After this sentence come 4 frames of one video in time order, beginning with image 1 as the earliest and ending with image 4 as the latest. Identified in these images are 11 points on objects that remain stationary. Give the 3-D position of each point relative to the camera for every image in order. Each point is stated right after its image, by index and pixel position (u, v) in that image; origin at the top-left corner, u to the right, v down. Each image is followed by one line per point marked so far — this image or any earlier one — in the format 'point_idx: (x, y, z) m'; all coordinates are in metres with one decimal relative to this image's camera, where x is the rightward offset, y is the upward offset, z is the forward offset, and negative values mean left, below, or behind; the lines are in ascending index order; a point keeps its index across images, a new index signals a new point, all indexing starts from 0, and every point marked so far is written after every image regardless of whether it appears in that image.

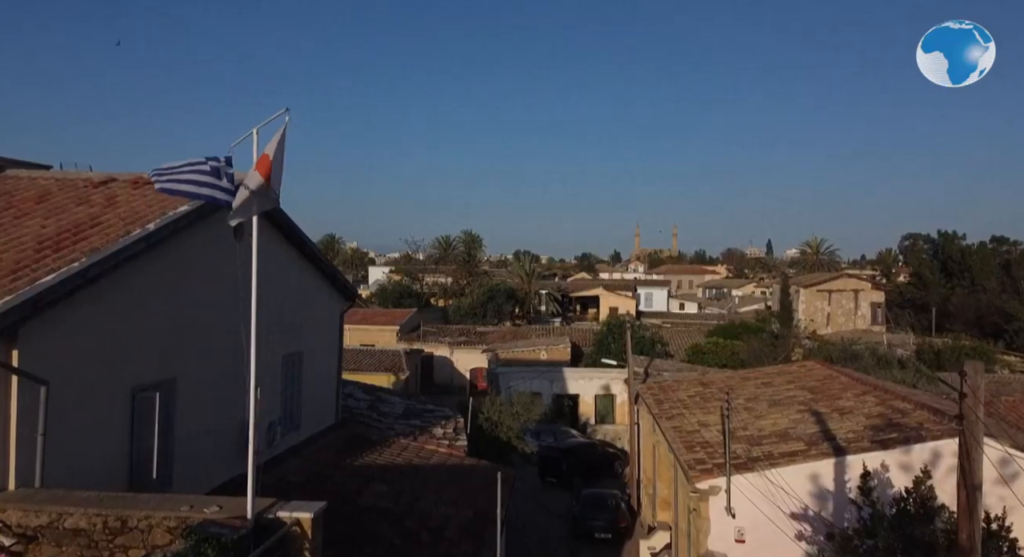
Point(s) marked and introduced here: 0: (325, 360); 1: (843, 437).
0: (-2.6, -1.1, +9.9) m
1: (+4.3, -2.1, +9.4) m
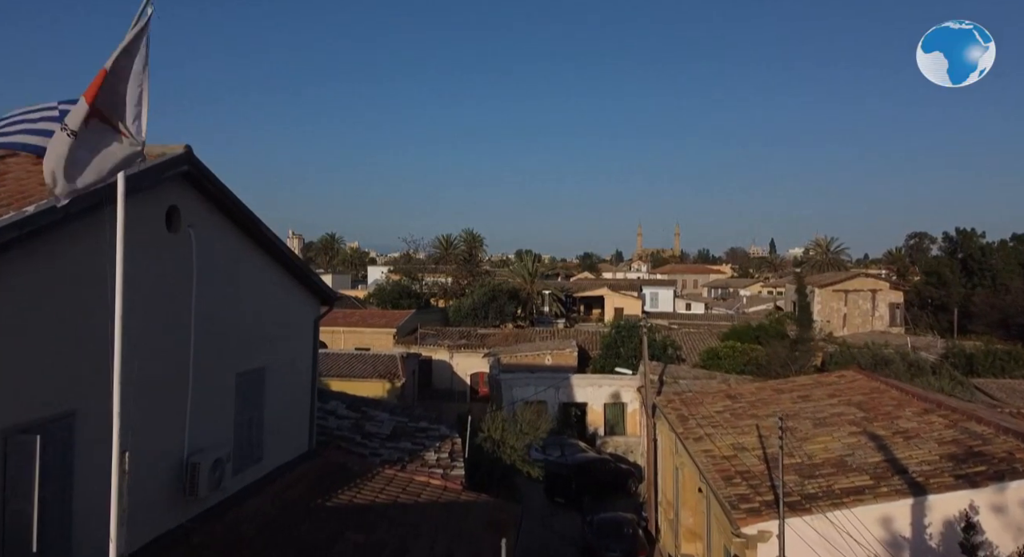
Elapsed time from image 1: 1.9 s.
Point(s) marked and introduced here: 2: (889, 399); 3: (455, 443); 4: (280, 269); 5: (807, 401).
0: (-2.5, -1.1, +8.3) m
1: (+4.4, -2.1, +7.8) m
2: (+5.8, -1.8, +11.1) m
3: (-0.8, -2.4, +10.6) m
4: (-2.5, +0.1, +7.8) m
5: (+4.8, -2.0, +11.8) m
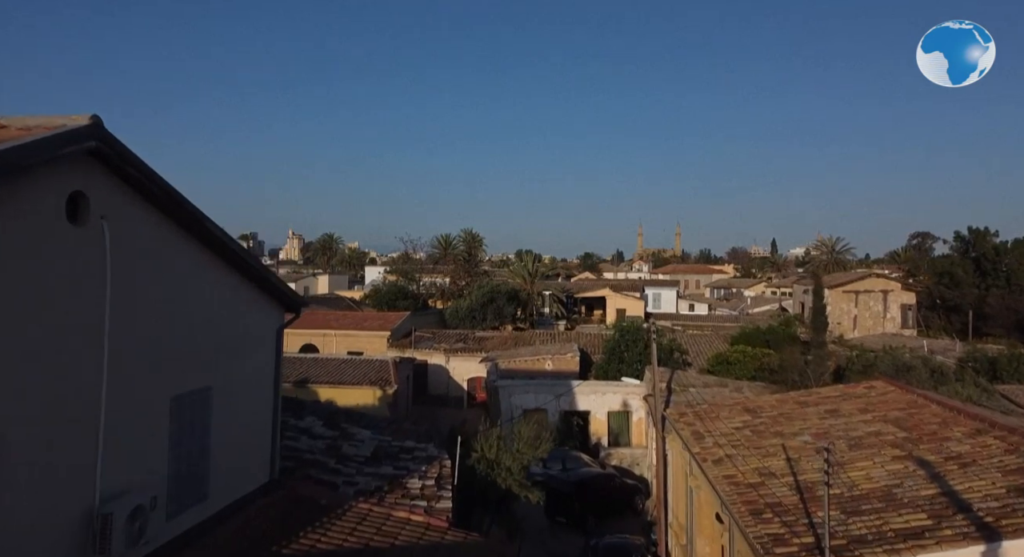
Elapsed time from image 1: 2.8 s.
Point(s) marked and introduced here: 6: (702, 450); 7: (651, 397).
0: (-2.5, -1.1, +7.1) m
1: (+4.3, -2.1, +6.6) m
2: (+5.7, -1.9, +9.9) m
3: (-0.9, -2.4, +9.4) m
4: (-2.6, +0.1, +6.6) m
5: (+4.7, -2.0, +10.6) m
6: (+2.7, -2.4, +10.2) m
7: (+3.1, -2.6, +16.1) m
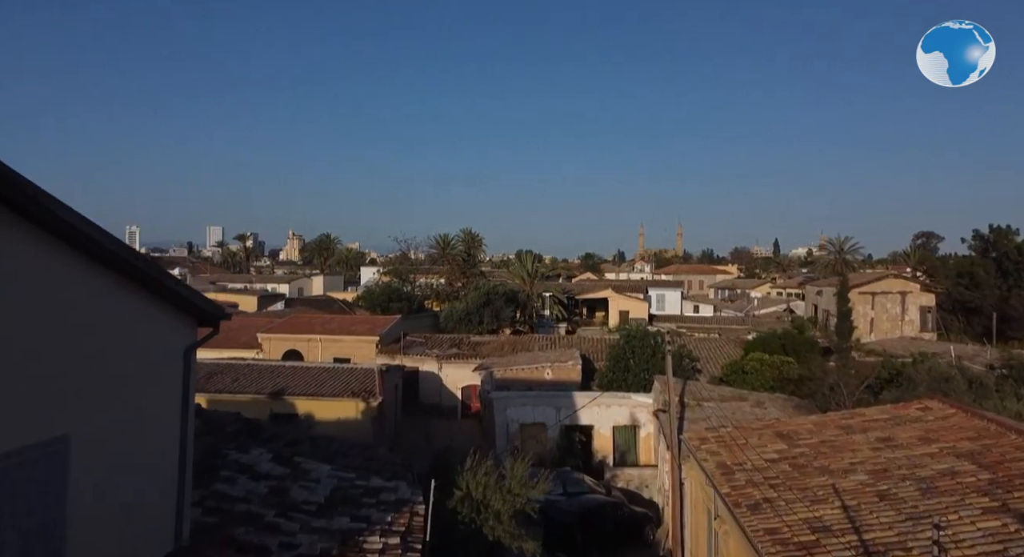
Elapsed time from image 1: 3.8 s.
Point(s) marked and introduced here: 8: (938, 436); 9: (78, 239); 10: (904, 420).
0: (-2.7, -1.2, +5.3) m
1: (+4.2, -2.1, +4.8) m
2: (+5.6, -1.9, +8.0) m
3: (-1.0, -2.5, +7.6) m
4: (-2.7, 0.0, +4.8) m
5: (+4.6, -2.1, +8.8) m
6: (+2.5, -2.4, +8.4) m
7: (+3.0, -2.7, +14.3) m
8: (+5.3, -2.0, +9.0) m
9: (-2.7, +0.3, +4.3) m
10: (+5.4, -1.9, +10.0) m
